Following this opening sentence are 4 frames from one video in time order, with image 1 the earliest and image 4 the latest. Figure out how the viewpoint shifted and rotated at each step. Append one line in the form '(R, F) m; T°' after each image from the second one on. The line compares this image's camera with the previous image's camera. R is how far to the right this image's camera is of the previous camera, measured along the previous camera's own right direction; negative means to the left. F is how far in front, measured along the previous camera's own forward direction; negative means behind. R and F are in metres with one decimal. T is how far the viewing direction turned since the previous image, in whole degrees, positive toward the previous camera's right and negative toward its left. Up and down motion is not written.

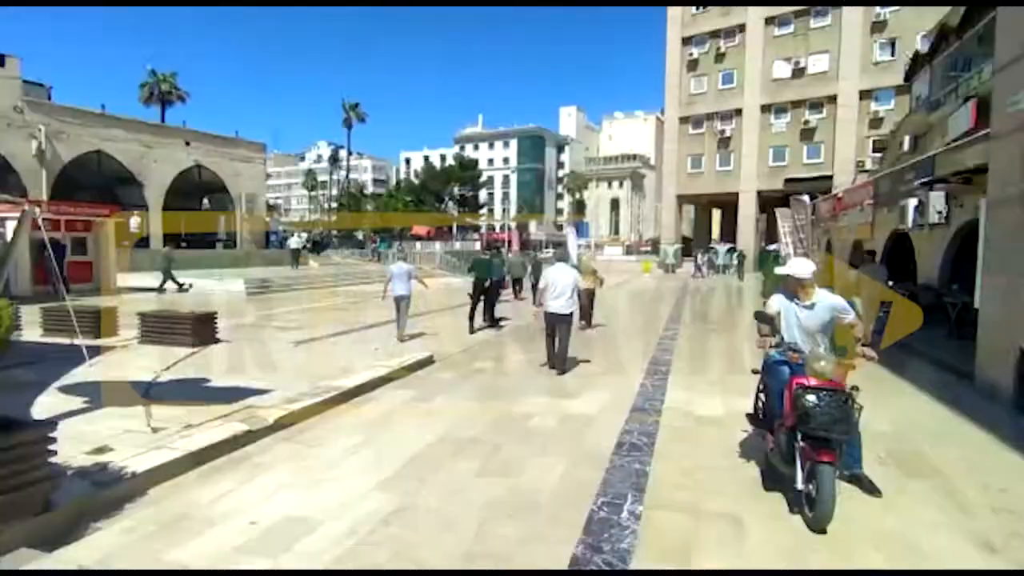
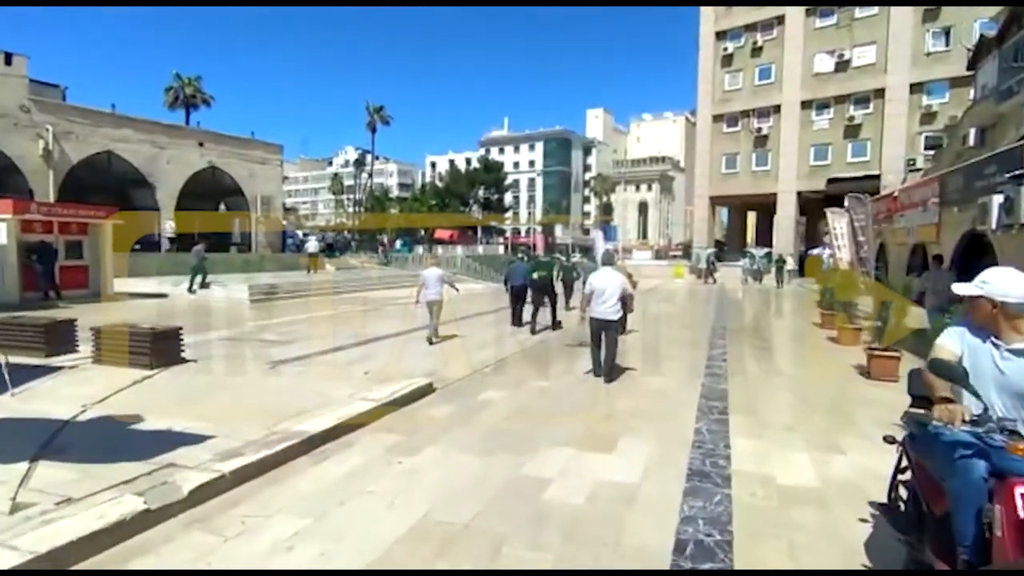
(+0.1, +0.9) m; -3°
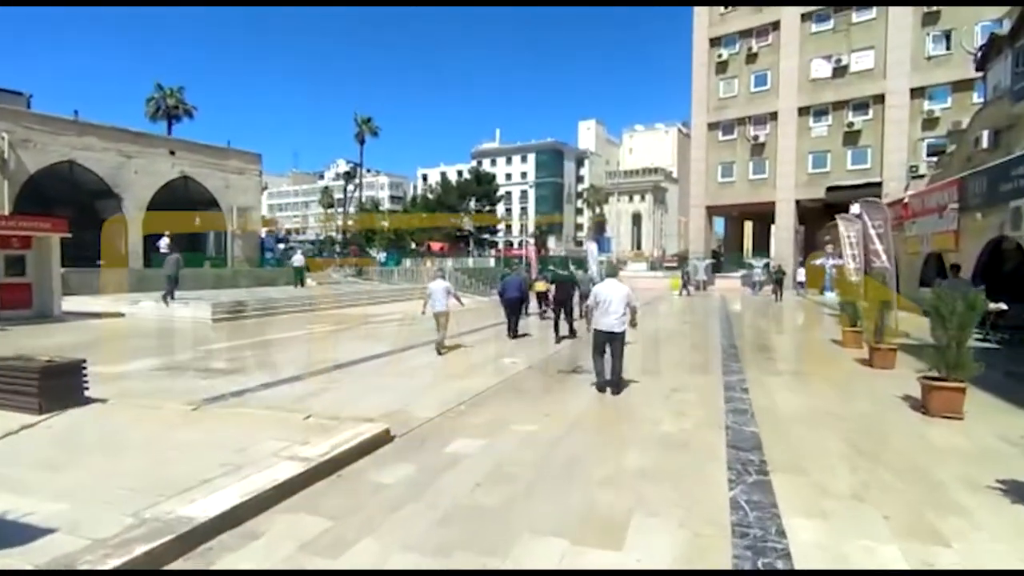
(+0.1, +0.8) m; +1°
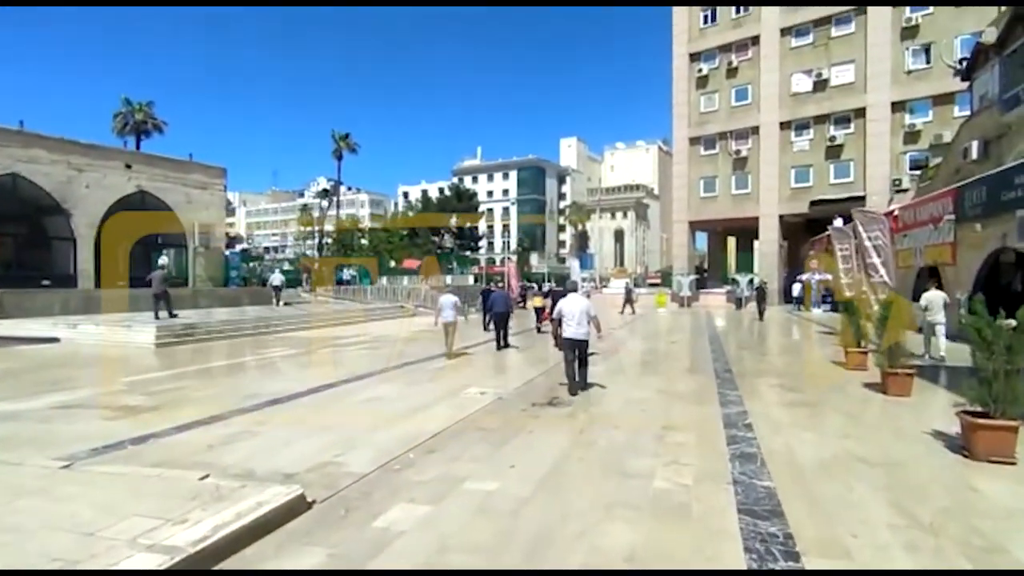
(+0.1, +0.7) m; +2°
